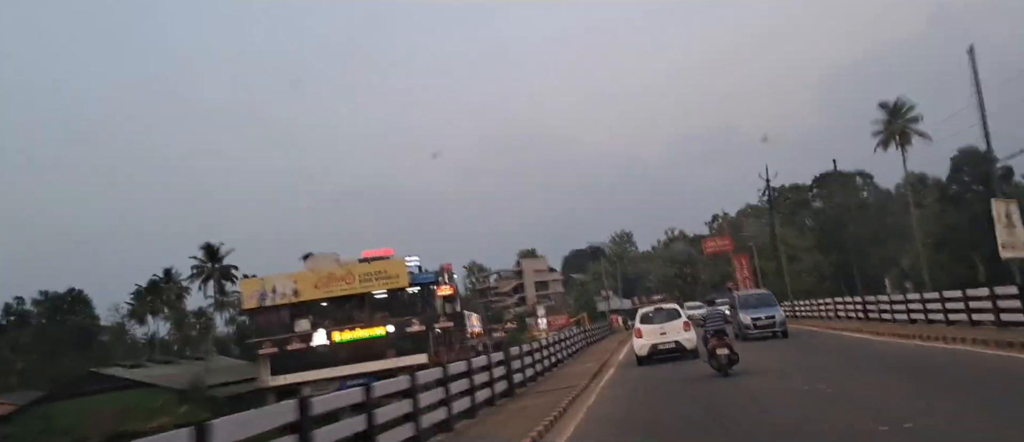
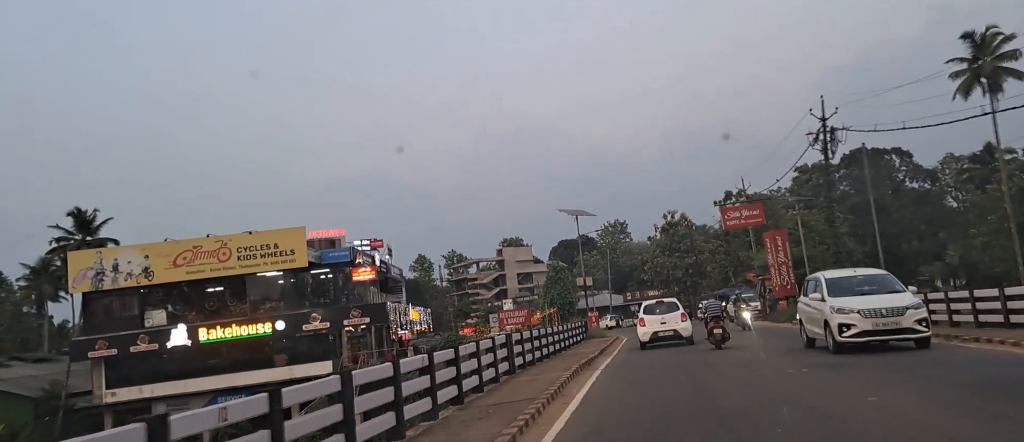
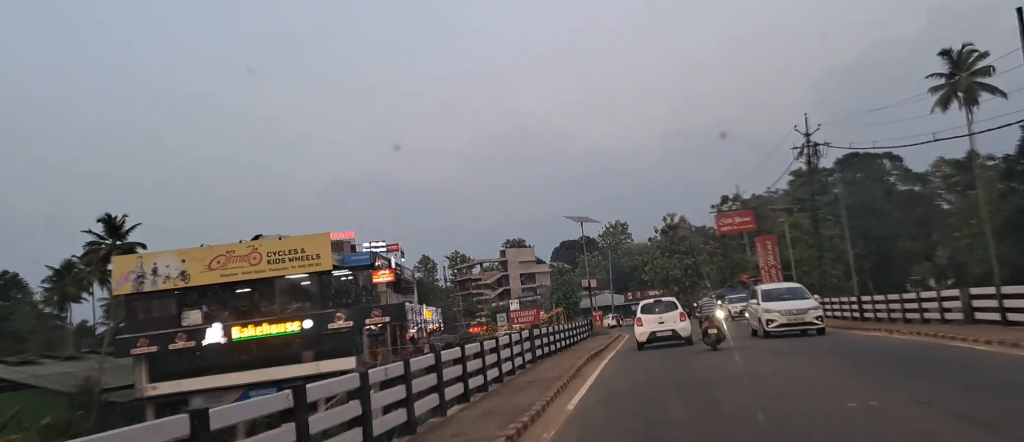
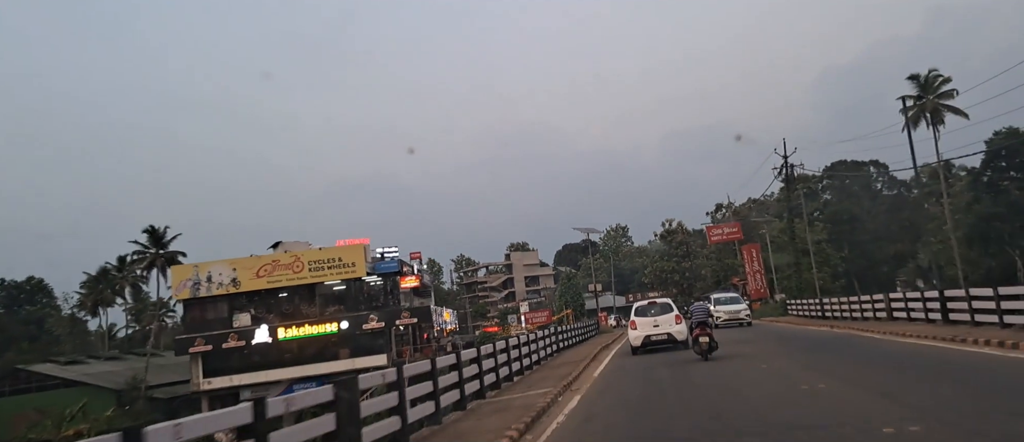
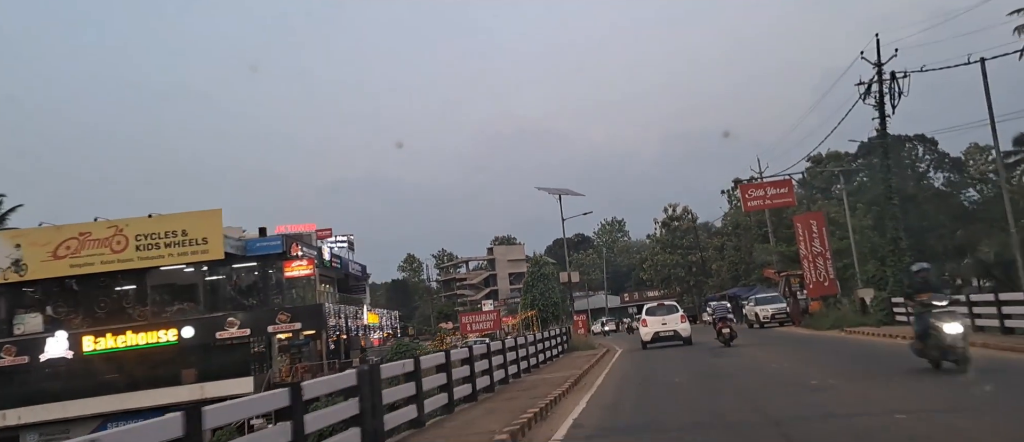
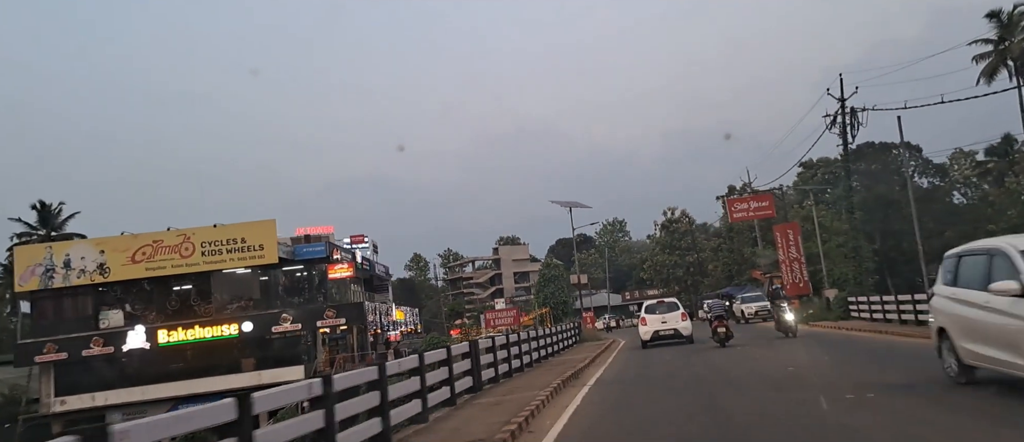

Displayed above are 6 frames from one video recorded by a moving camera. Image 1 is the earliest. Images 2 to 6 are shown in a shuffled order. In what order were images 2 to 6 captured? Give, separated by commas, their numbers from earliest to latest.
4, 3, 2, 6, 5
